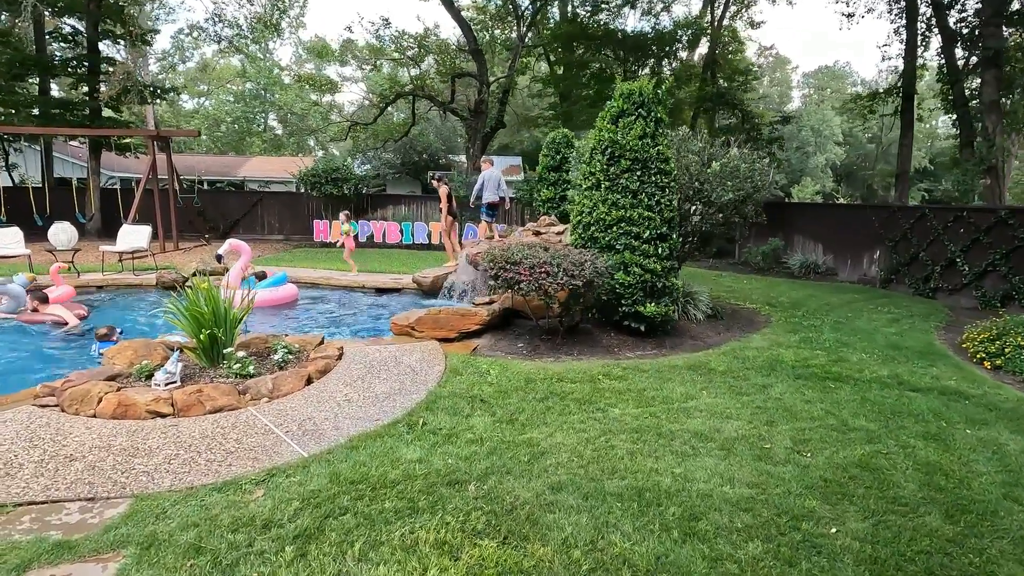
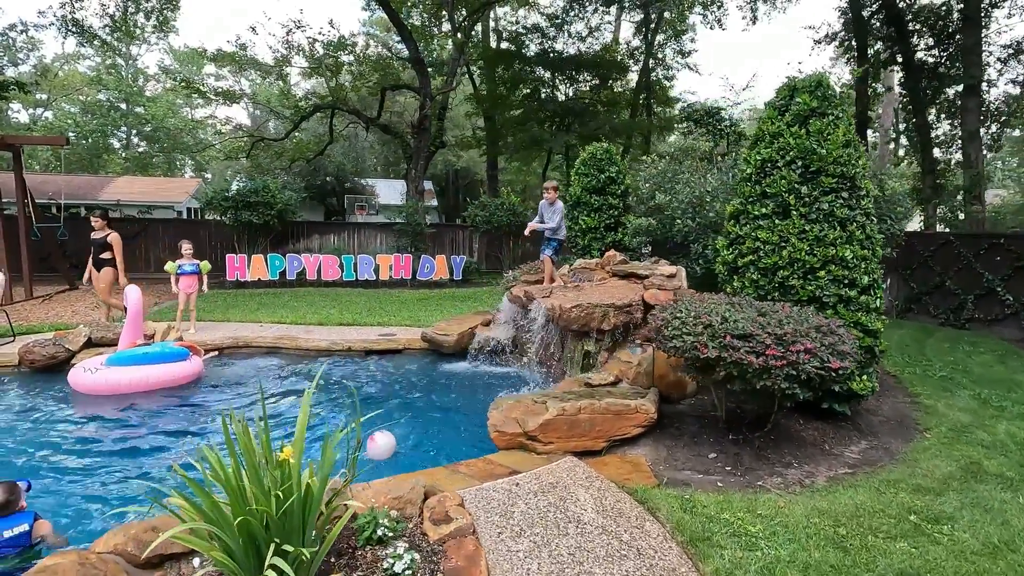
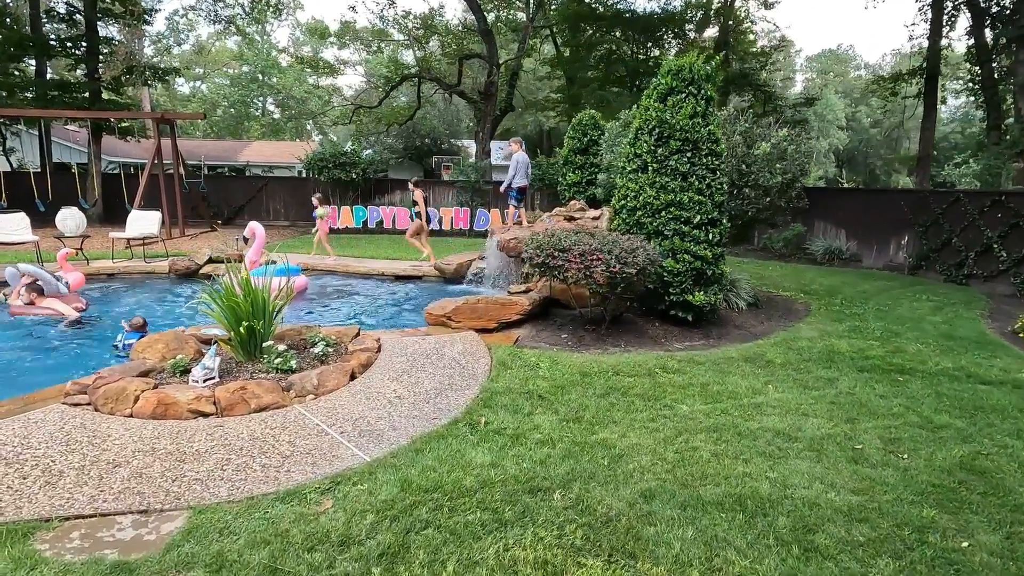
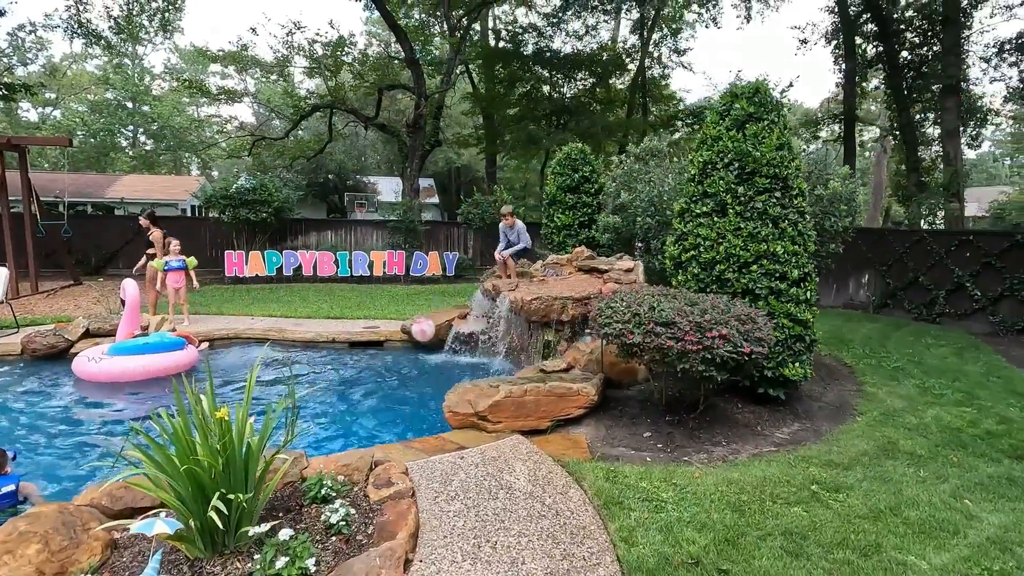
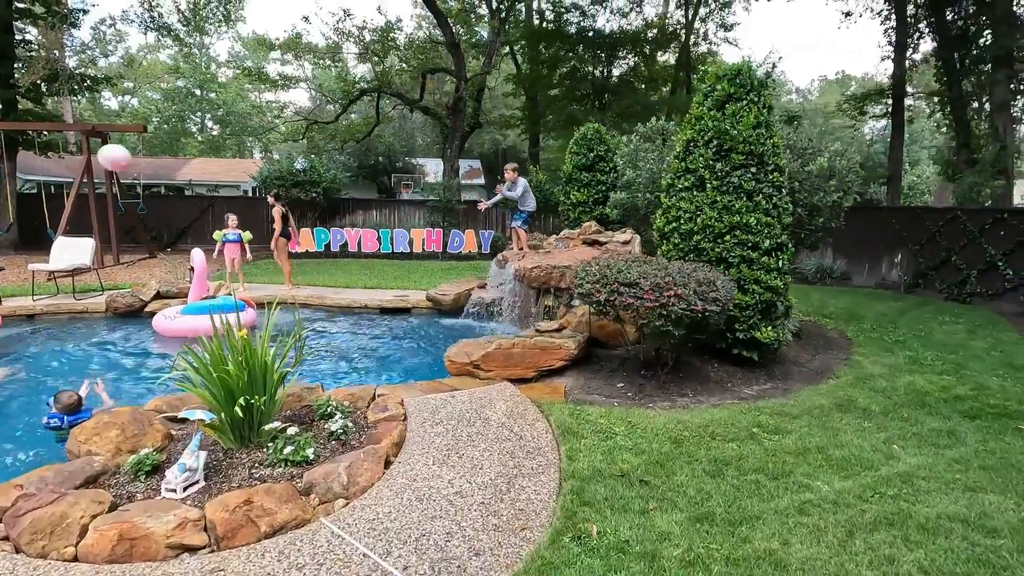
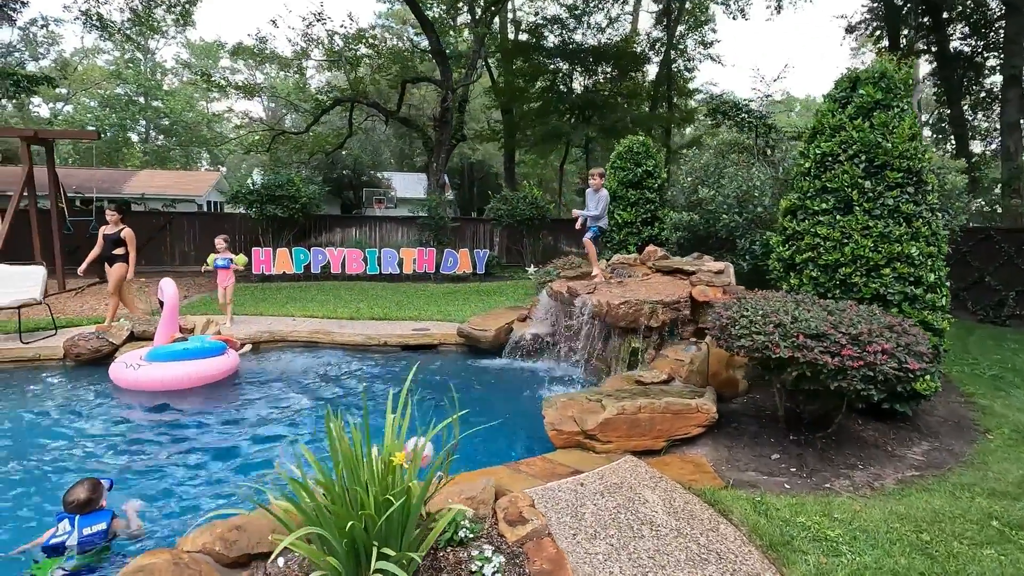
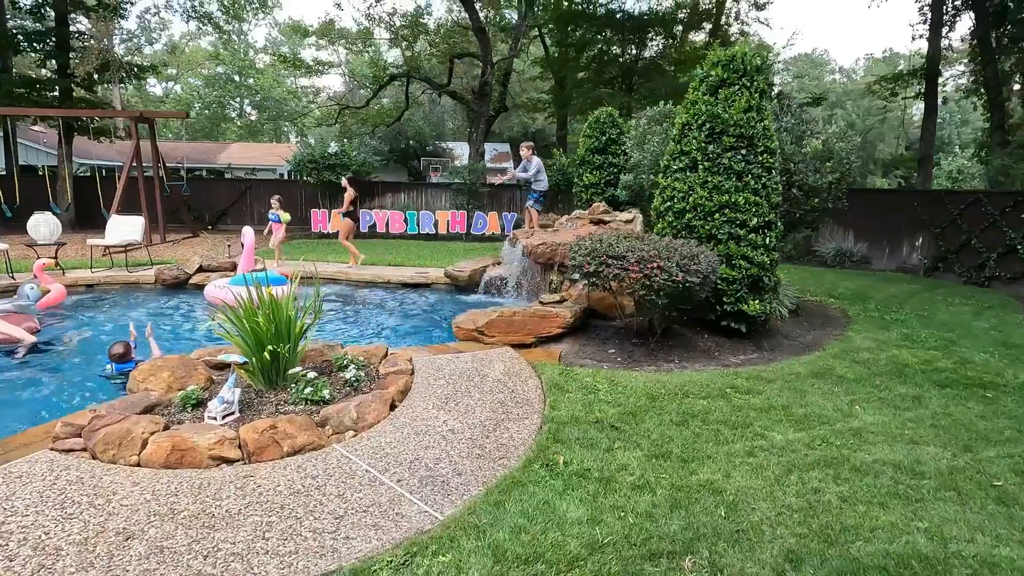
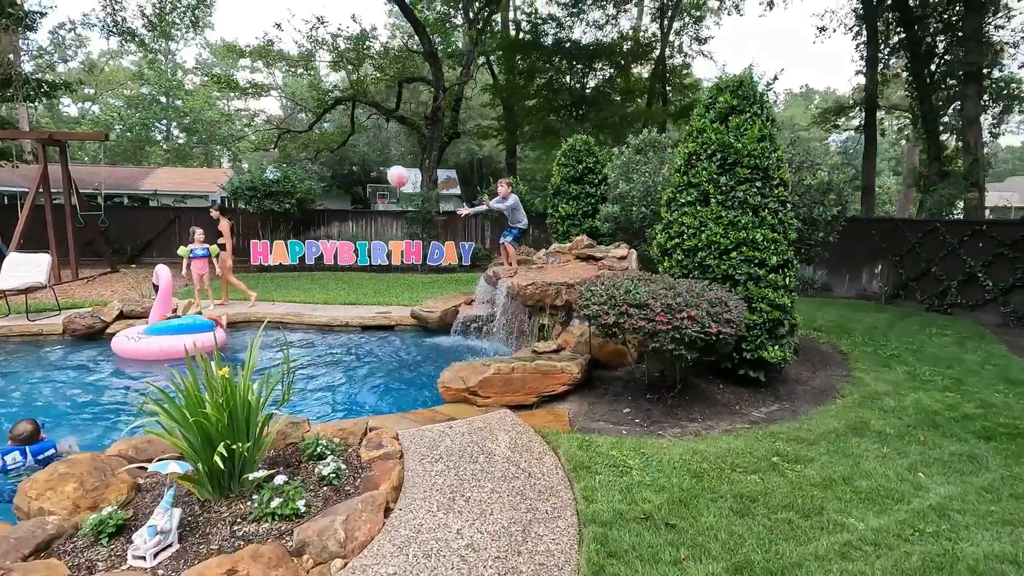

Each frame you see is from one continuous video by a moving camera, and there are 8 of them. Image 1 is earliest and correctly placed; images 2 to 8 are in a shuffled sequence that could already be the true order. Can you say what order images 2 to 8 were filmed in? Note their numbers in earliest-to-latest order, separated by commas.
3, 7, 5, 8, 4, 2, 6
